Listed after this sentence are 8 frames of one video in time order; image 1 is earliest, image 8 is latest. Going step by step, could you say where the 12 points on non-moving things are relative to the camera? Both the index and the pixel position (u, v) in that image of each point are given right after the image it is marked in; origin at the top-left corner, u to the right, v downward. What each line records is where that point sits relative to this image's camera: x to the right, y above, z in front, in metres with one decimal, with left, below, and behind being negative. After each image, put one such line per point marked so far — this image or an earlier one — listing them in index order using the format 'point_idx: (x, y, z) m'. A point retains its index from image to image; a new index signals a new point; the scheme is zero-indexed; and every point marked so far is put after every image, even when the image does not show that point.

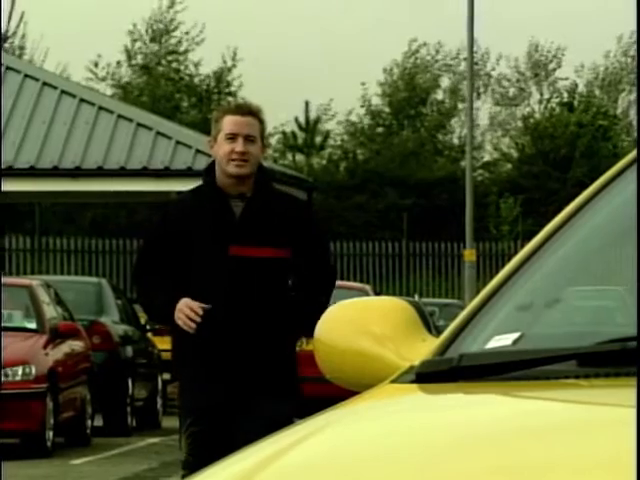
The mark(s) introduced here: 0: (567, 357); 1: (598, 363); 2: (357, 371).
0: (+0.2, -0.1, +2.6) m
1: (+0.2, -0.1, +2.5) m
2: (0.0, -0.1, +2.7) m
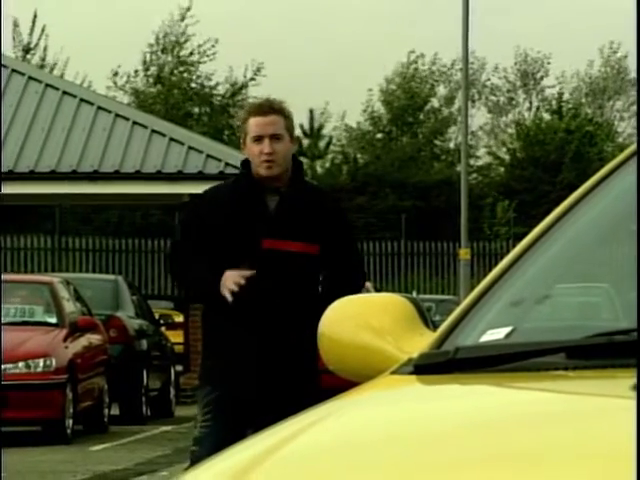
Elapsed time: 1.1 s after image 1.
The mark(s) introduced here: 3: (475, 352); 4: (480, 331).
0: (+0.2, -0.1, +2.7) m
1: (+0.2, -0.1, +2.7) m
2: (0.0, -0.1, +2.9) m
3: (+0.1, -0.1, +2.8) m
4: (+0.2, -0.1, +2.8) m
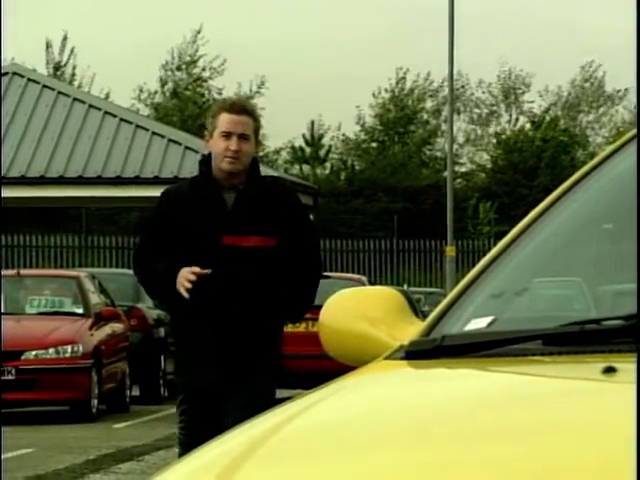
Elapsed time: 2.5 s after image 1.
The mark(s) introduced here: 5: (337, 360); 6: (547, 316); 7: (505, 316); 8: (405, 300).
0: (+0.2, -0.1, +3.0) m
1: (+0.2, -0.1, +3.0) m
2: (0.0, -0.1, +3.2) m
3: (+0.1, -0.1, +3.1) m
4: (+0.2, -0.1, +3.2) m
5: (0.0, -0.1, +3.2) m
6: (+0.2, -0.1, +3.1) m
7: (+0.2, -0.1, +3.1) m
8: (+0.1, -0.1, +3.3) m
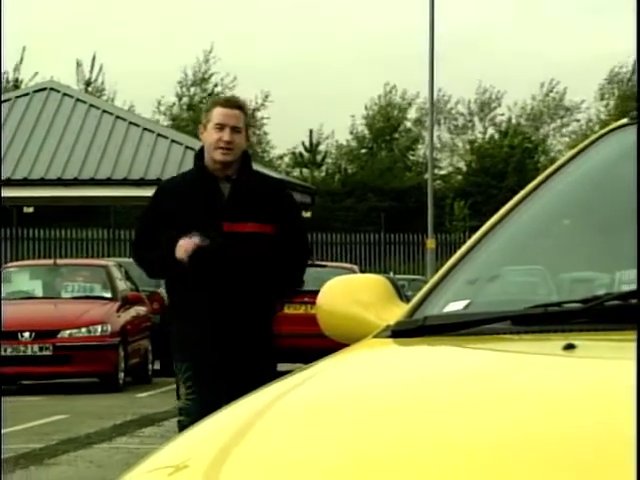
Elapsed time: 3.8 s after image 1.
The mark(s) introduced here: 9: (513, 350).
0: (+0.2, -0.1, +3.5) m
1: (+0.2, -0.1, +3.5) m
2: (0.0, -0.1, +3.7) m
3: (+0.1, -0.1, +3.5) m
4: (+0.1, -0.1, +3.6) m
5: (0.0, -0.1, +3.7) m
6: (+0.2, -0.1, +3.5) m
7: (+0.2, -0.1, +3.6) m
8: (+0.1, -0.1, +3.8) m
9: (+0.2, -0.1, +3.3) m
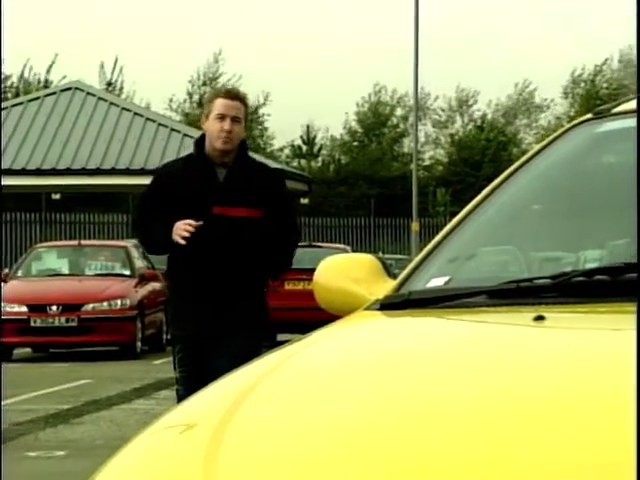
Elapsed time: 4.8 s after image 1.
0: (+0.2, -0.1, +3.9) m
1: (+0.2, -0.1, +3.9) m
2: (0.0, -0.1, +4.1) m
3: (+0.1, -0.1, +4.0) m
4: (+0.1, -0.1, +4.1) m
5: (0.0, -0.1, +4.1) m
6: (+0.2, 0.0, +4.0) m
7: (+0.2, 0.0, +4.0) m
8: (+0.1, 0.0, +4.2) m
9: (+0.2, -0.1, +3.8) m
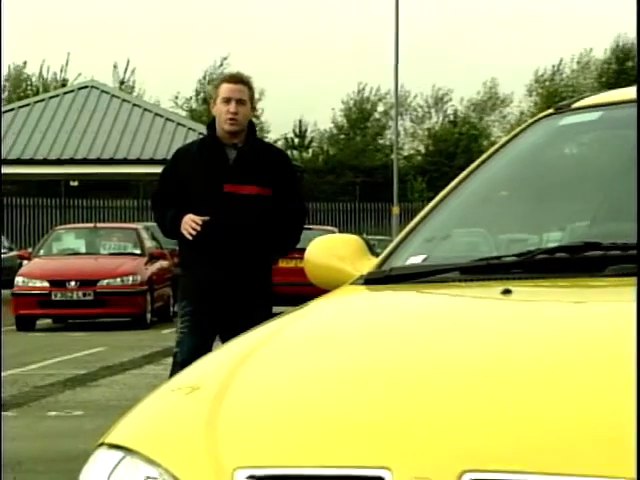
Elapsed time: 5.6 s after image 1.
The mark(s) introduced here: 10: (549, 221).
0: (+0.2, 0.0, +4.4) m
1: (+0.2, 0.0, +4.4) m
2: (0.0, -0.1, +4.6) m
3: (+0.1, 0.0, +4.5) m
4: (+0.1, 0.0, +4.5) m
5: (0.0, -0.1, +4.6) m
6: (+0.2, 0.0, +4.5) m
7: (+0.2, 0.0, +4.5) m
8: (+0.1, 0.0, +4.7) m
9: (+0.2, -0.1, +4.2) m
10: (+0.3, 0.0, +4.5) m
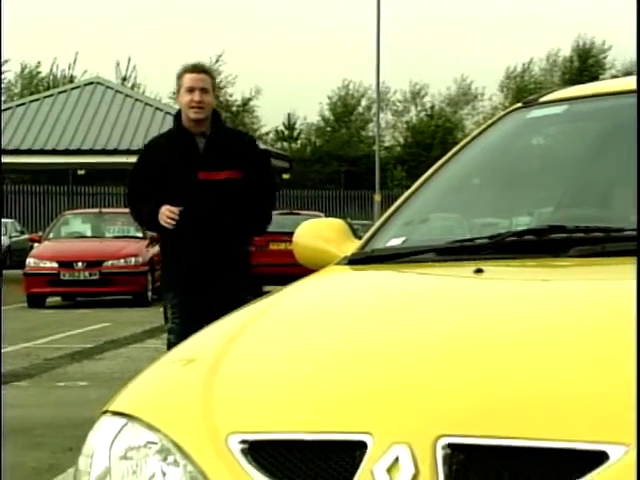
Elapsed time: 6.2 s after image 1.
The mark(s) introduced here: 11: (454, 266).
0: (+0.2, 0.0, +4.8) m
1: (+0.2, 0.0, +4.7) m
2: (0.0, 0.0, +5.0) m
3: (+0.1, 0.0, +4.8) m
4: (+0.1, 0.0, +4.9) m
5: (0.0, 0.0, +5.0) m
6: (+0.2, 0.0, +4.8) m
7: (+0.1, 0.0, +4.9) m
8: (0.0, 0.0, +5.1) m
9: (+0.2, 0.0, +4.6) m
10: (+0.3, +0.1, +4.8) m
11: (+0.2, 0.0, +4.6) m
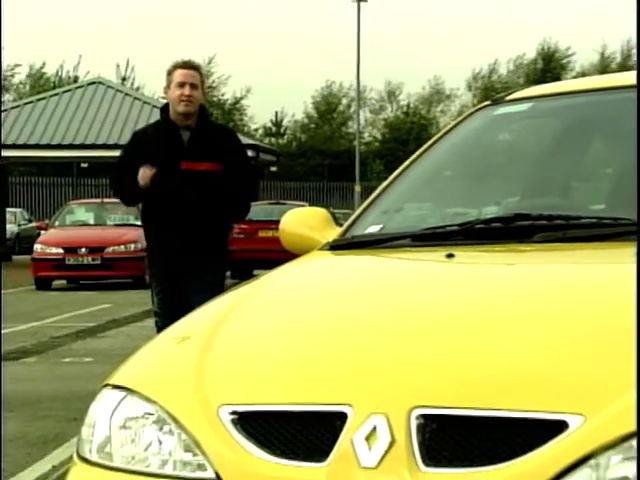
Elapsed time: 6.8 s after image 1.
0: (+0.1, 0.0, +5.2) m
1: (+0.2, 0.0, +5.2) m
2: (0.0, 0.0, +5.4) m
3: (+0.1, 0.0, +5.3) m
4: (+0.1, 0.0, +5.3) m
5: (-0.1, 0.0, +5.4) m
6: (+0.2, 0.0, +5.3) m
7: (+0.1, 0.0, +5.3) m
8: (0.0, 0.0, +5.5) m
9: (+0.1, 0.0, +5.0) m
10: (+0.3, +0.1, +5.3) m
11: (+0.2, 0.0, +5.0) m
